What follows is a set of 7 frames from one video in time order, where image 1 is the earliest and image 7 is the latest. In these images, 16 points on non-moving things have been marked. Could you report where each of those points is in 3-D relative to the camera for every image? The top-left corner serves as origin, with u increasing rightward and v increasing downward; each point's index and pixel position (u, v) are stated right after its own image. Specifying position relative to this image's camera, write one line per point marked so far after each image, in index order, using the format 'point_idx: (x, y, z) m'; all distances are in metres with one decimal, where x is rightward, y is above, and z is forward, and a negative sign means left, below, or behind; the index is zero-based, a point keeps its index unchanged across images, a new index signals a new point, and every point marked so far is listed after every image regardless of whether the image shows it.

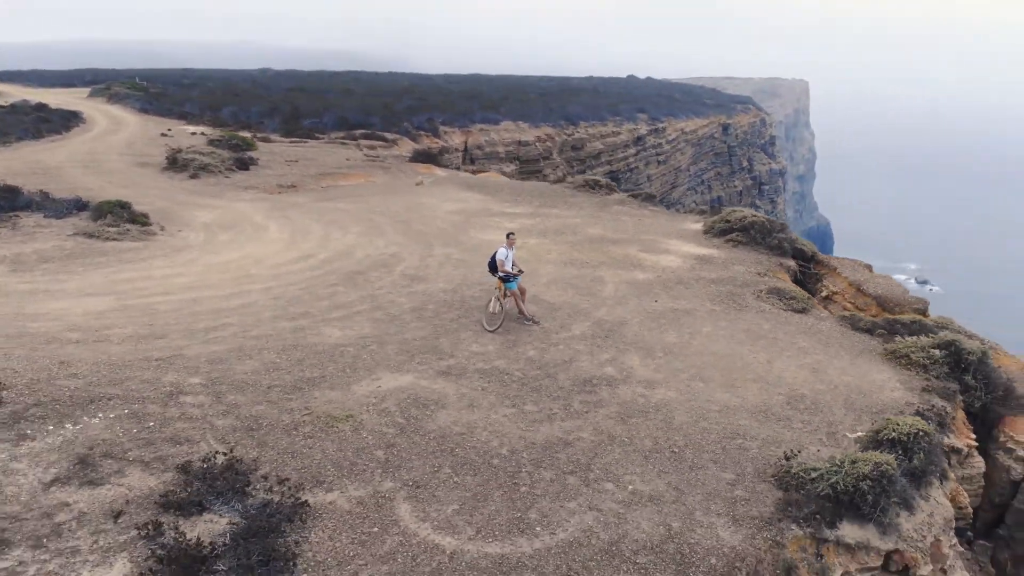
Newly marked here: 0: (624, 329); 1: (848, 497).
0: (+1.6, -0.6, +11.4) m
1: (+2.9, -1.8, +7.1) m
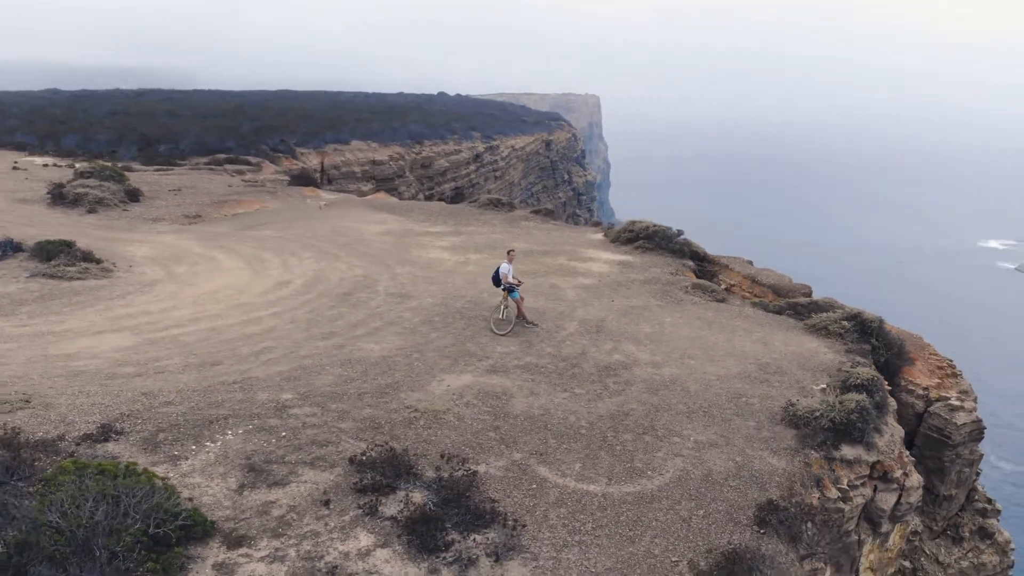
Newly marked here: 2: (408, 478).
0: (+1.6, -0.6, +13.7) m
1: (+4.0, -1.6, +9.9) m
2: (-1.0, -1.9, +8.5) m
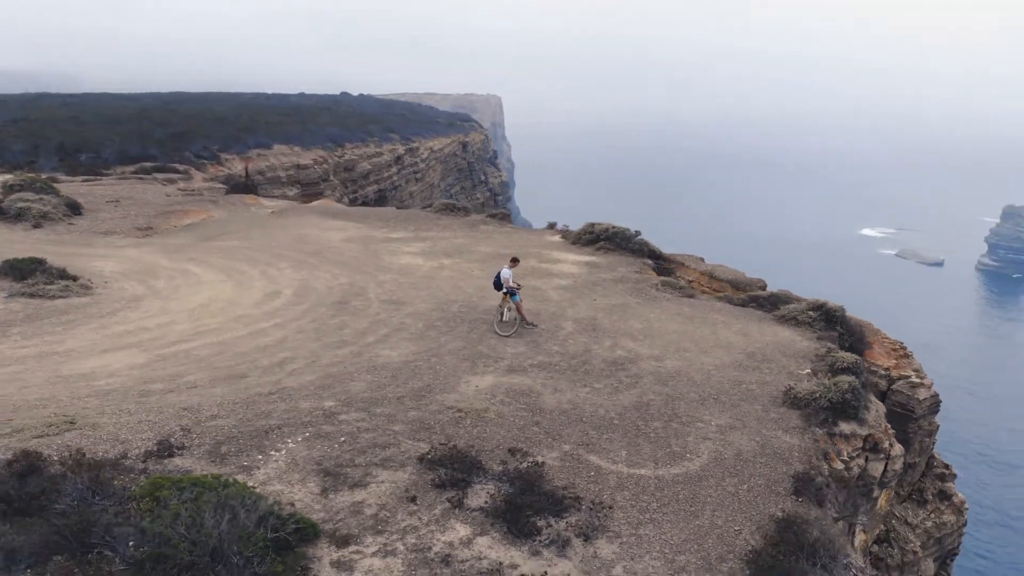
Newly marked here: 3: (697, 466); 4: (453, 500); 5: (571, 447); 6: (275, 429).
0: (+1.5, -0.6, +14.7) m
1: (+4.4, -1.6, +11.2) m
2: (-0.3, -2.0, +9.1) m
3: (+2.1, -2.1, +9.6) m
4: (-0.6, -2.2, +8.6) m
5: (+0.7, -1.9, +9.9) m
6: (-2.9, -1.7, +10.2) m
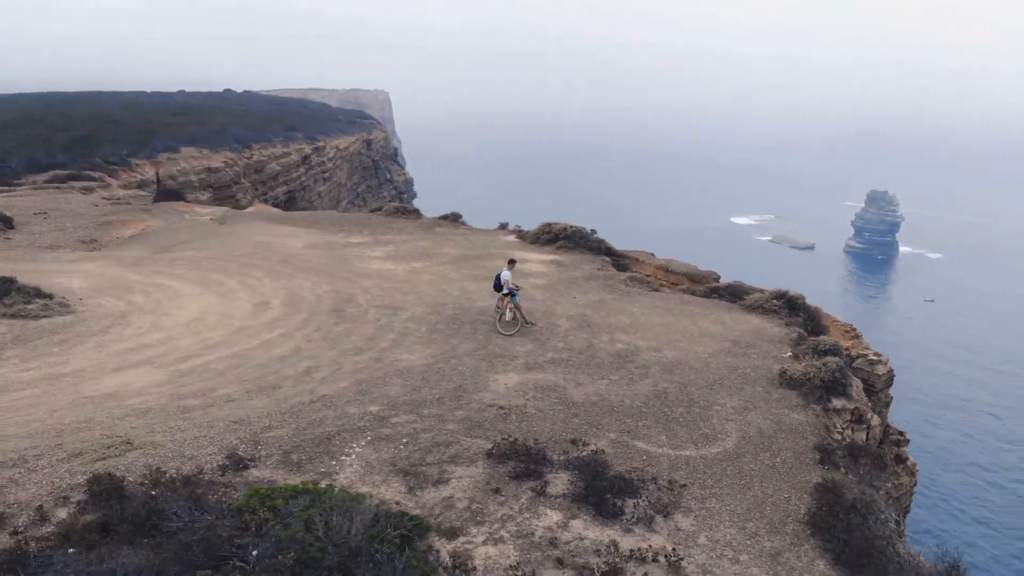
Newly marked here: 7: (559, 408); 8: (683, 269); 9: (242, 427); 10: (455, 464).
0: (+1.5, -0.6, +15.6) m
1: (+4.9, -1.4, +12.6) m
2: (+0.4, -2.1, +9.9) m
3: (+2.8, -2.0, +10.7) m
4: (+0.3, -2.3, +9.3) m
5: (+1.4, -1.9, +10.8) m
6: (-2.2, -1.9, +10.6) m
7: (+0.7, -1.7, +11.6) m
8: (+4.1, +0.5, +19.9) m
9: (-3.5, -1.8, +10.7) m
10: (-0.7, -2.1, +9.9) m
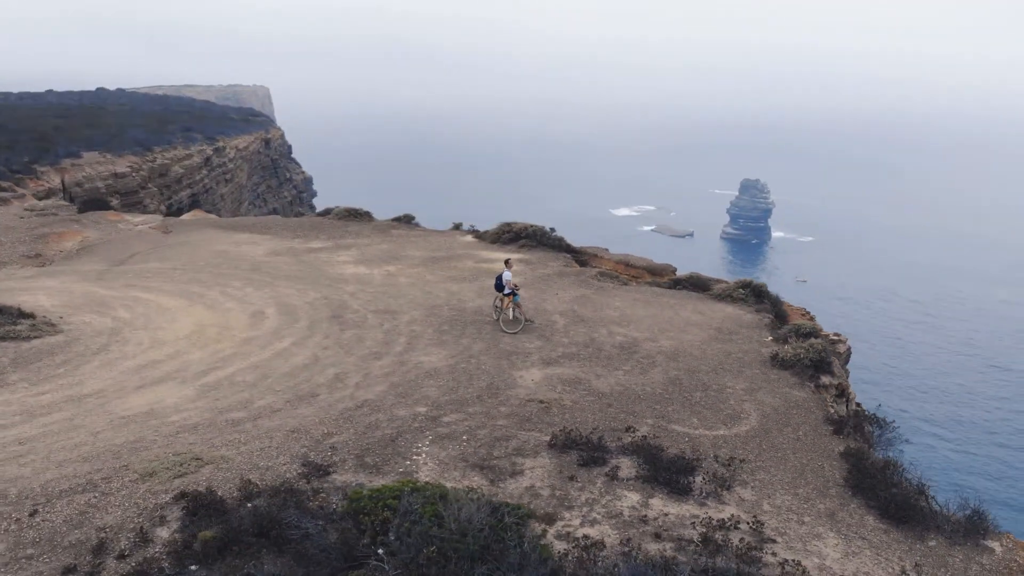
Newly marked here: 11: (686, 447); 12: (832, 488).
0: (+1.4, -0.5, +16.5) m
1: (+5.2, -1.2, +14.0) m
2: (+1.2, -2.1, +10.7) m
3: (+3.5, -1.9, +11.9) m
4: (+1.1, -2.3, +10.1) m
5: (+2.0, -1.9, +11.8) m
6: (-1.5, -2.0, +11.0) m
7: (+1.2, -1.7, +12.4) m
8: (+3.3, +0.6, +21.1) m
9: (-2.8, -1.9, +11.0) m
10: (+0.1, -2.1, +10.6) m
11: (+2.3, -2.1, +10.9) m
12: (+3.9, -2.4, +10.2) m
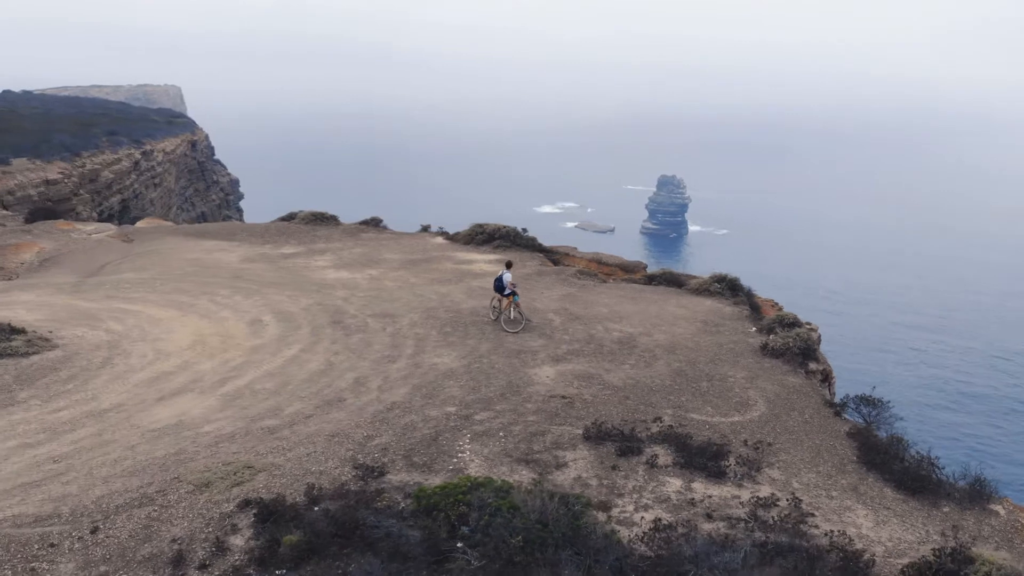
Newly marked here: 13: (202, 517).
0: (+1.2, -0.5, +17.1) m
1: (+5.3, -1.1, +15.0) m
2: (+1.7, -2.1, +11.4) m
3: (+3.8, -1.8, +12.8) m
4: (+1.7, -2.3, +10.8) m
5: (+2.4, -1.8, +12.5) m
6: (-1.0, -2.0, +11.4) m
7: (+1.5, -1.6, +13.1) m
8: (+2.7, +0.7, +21.9) m
9: (-2.3, -2.0, +11.2) m
10: (+0.7, -2.2, +11.1) m
11: (+2.8, -2.1, +11.7) m
12: (+4.5, -2.4, +11.1) m
13: (-3.5, -2.6, +9.4) m
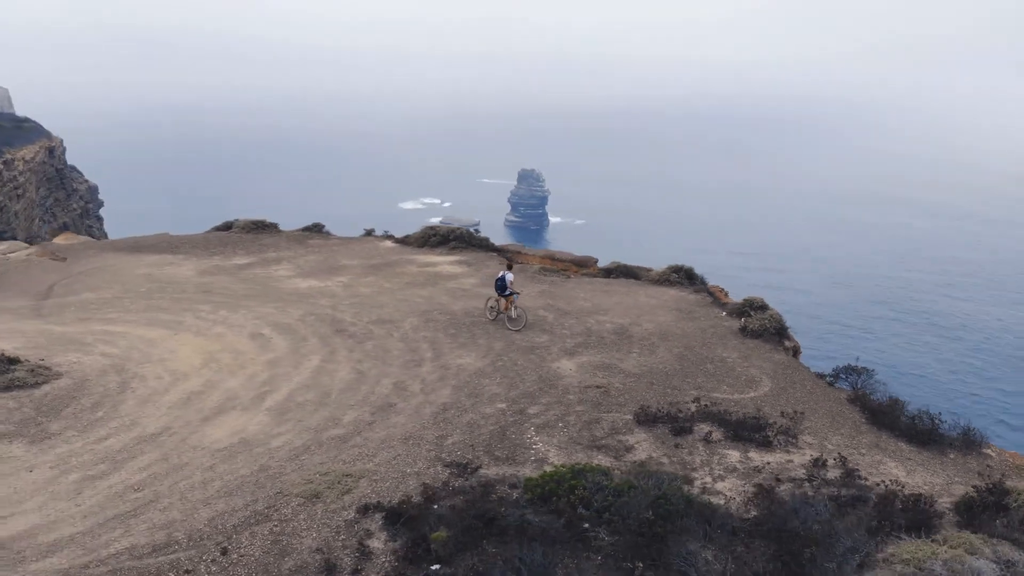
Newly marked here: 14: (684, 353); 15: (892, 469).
0: (+1.0, -0.4, +18.1) m
1: (+5.4, -0.8, +16.8) m
2: (+2.6, -2.0, +12.5) m
3: (+4.4, -1.6, +14.3) m
4: (+2.7, -2.2, +12.0) m
5: (+3.0, -1.7, +13.8) m
6: (-0.1, -2.1, +12.0) m
7: (+2.1, -1.6, +14.2) m
8: (+1.5, +0.9, +23.1) m
9: (-1.3, -2.2, +11.7) m
10: (+1.6, -2.1, +12.1) m
11: (+3.6, -1.9, +13.1) m
12: (+5.4, -2.1, +12.8) m
13: (-2.1, -2.8, +9.7) m
14: (+3.2, -1.2, +15.6) m
15: (+5.2, -2.5, +11.4) m
